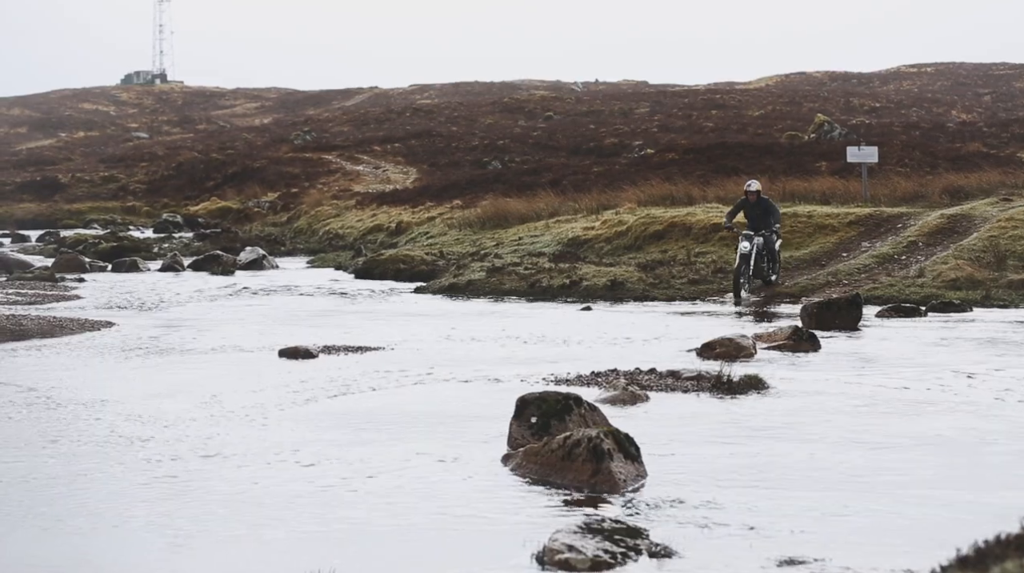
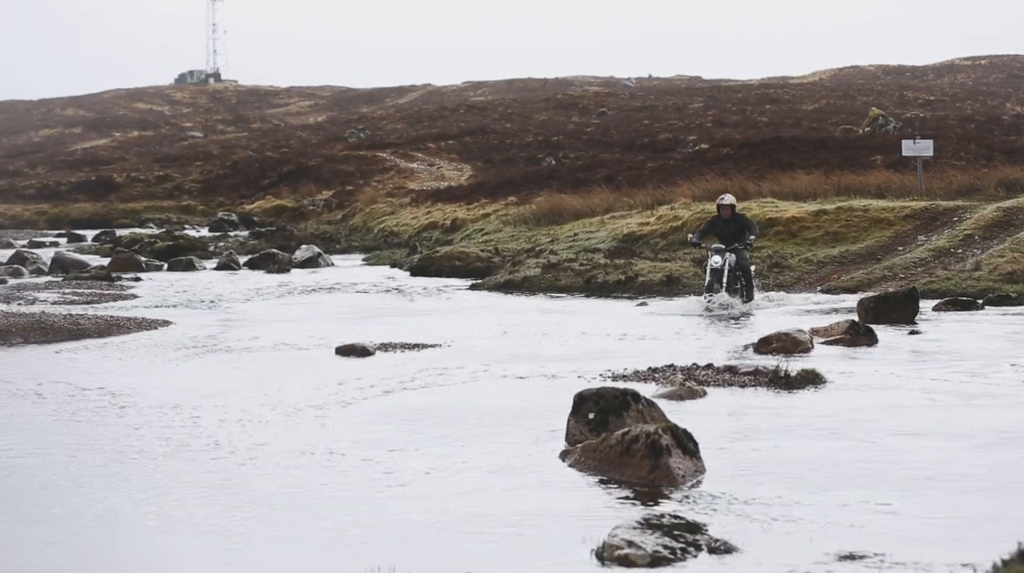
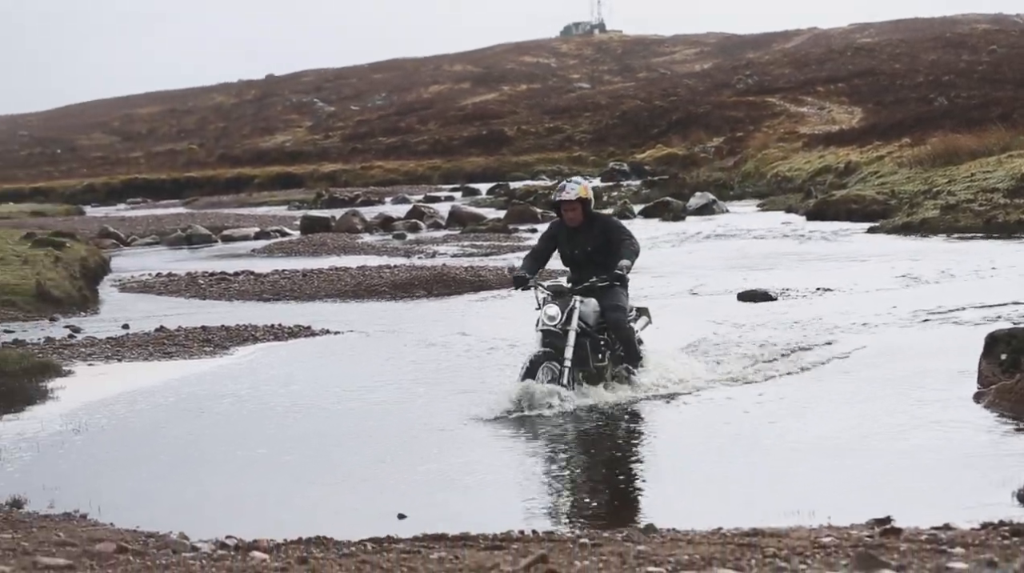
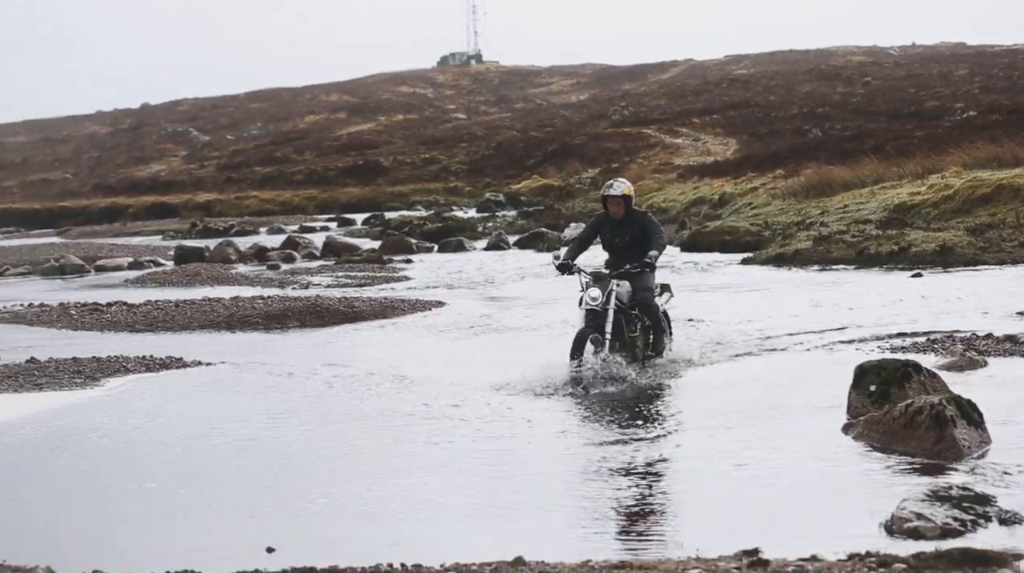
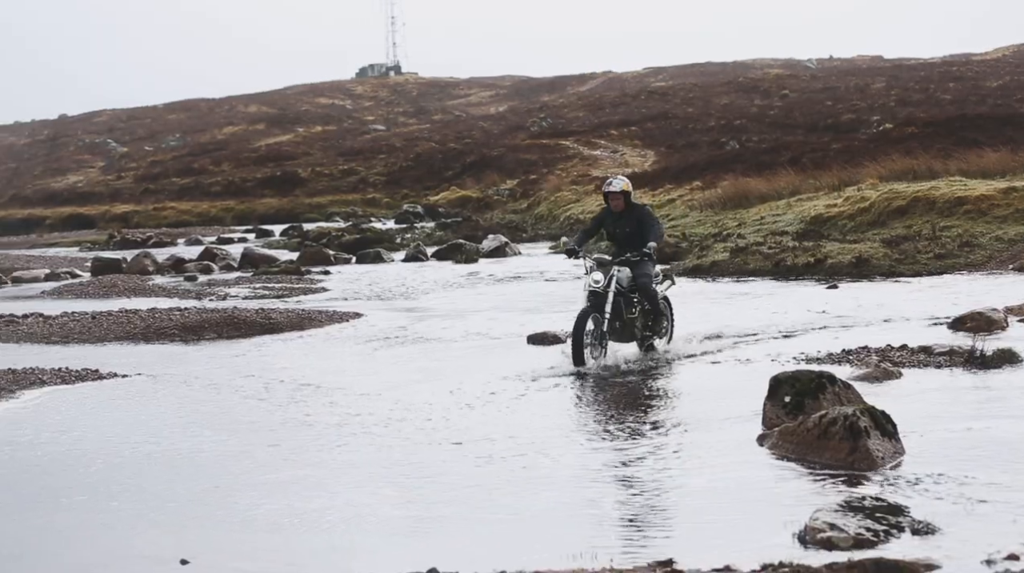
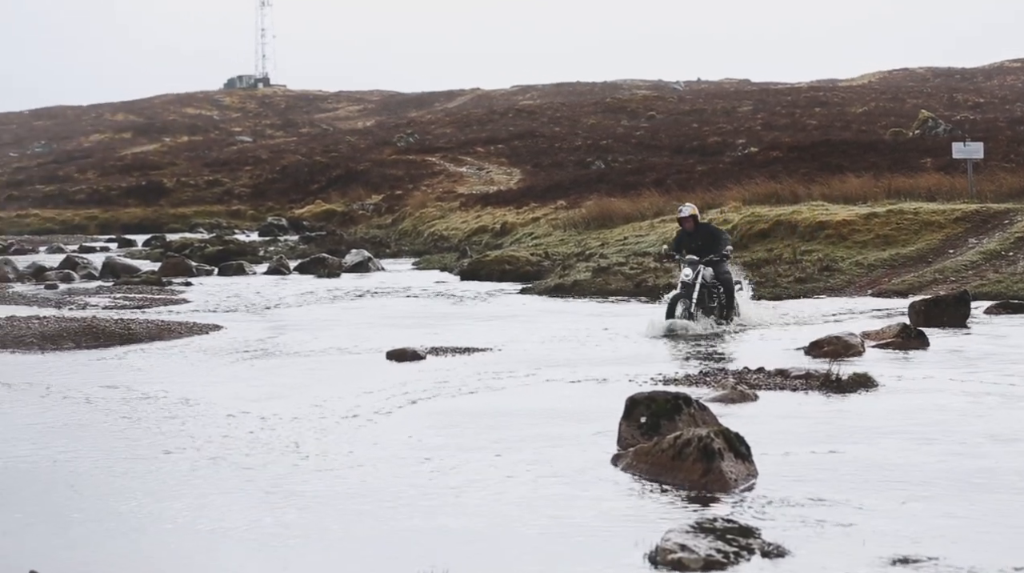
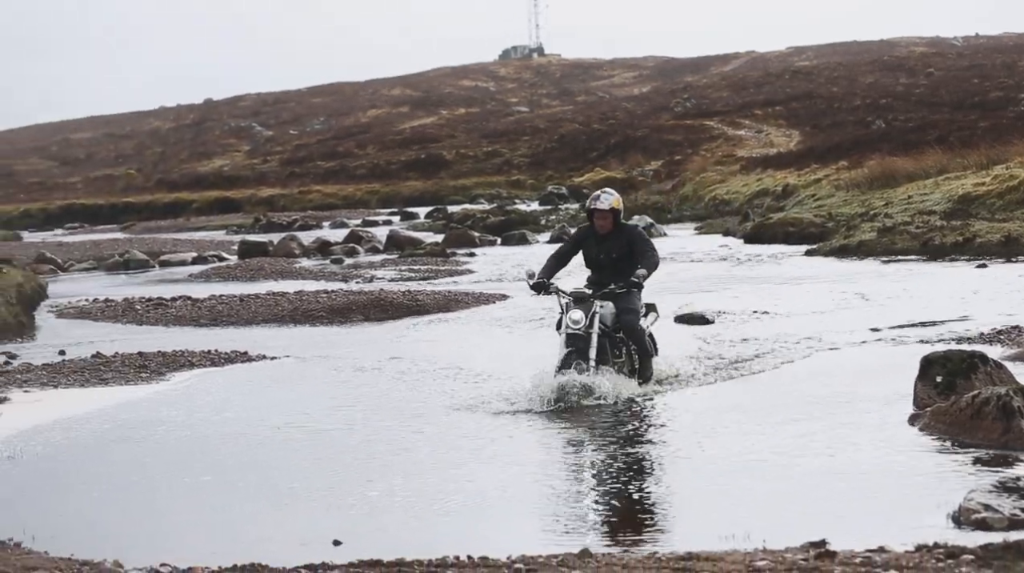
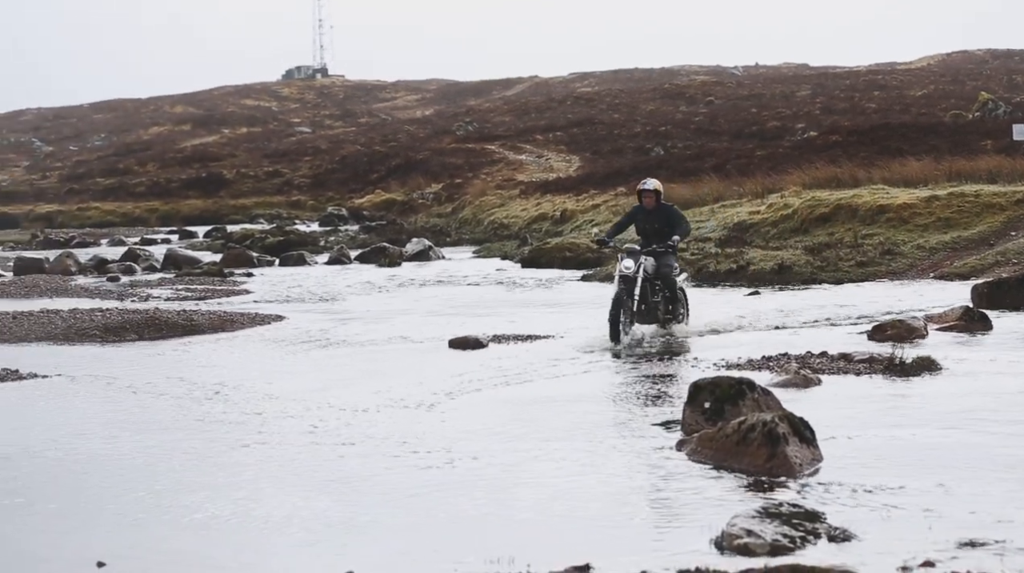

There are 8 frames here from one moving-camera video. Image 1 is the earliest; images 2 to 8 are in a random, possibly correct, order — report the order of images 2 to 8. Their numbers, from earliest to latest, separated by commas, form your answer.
2, 6, 8, 5, 4, 7, 3
